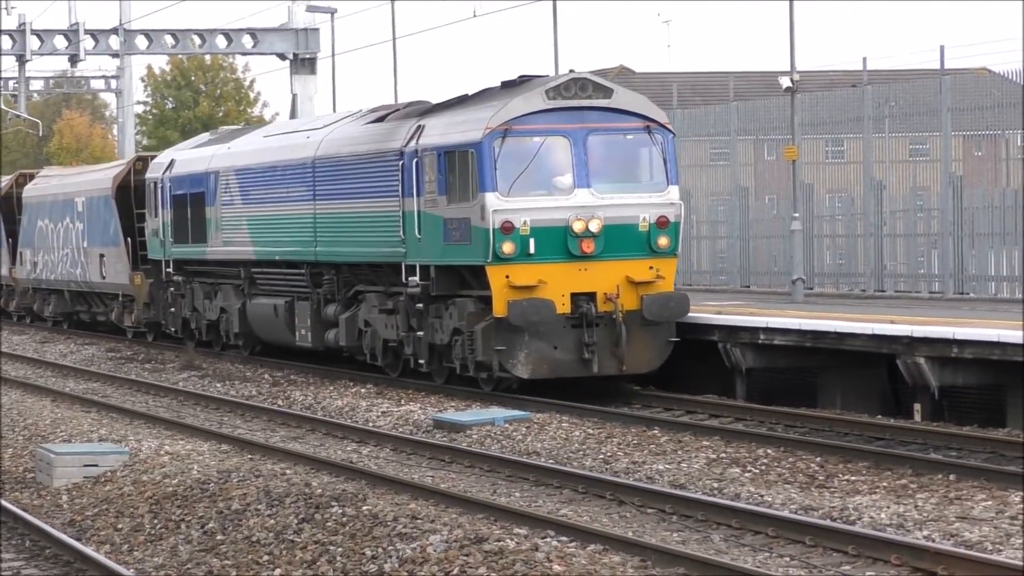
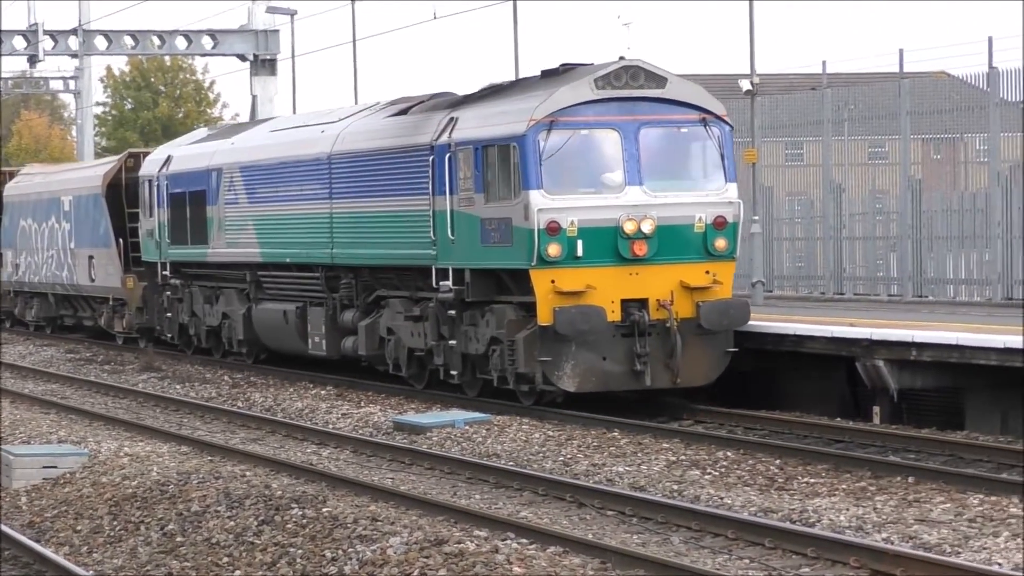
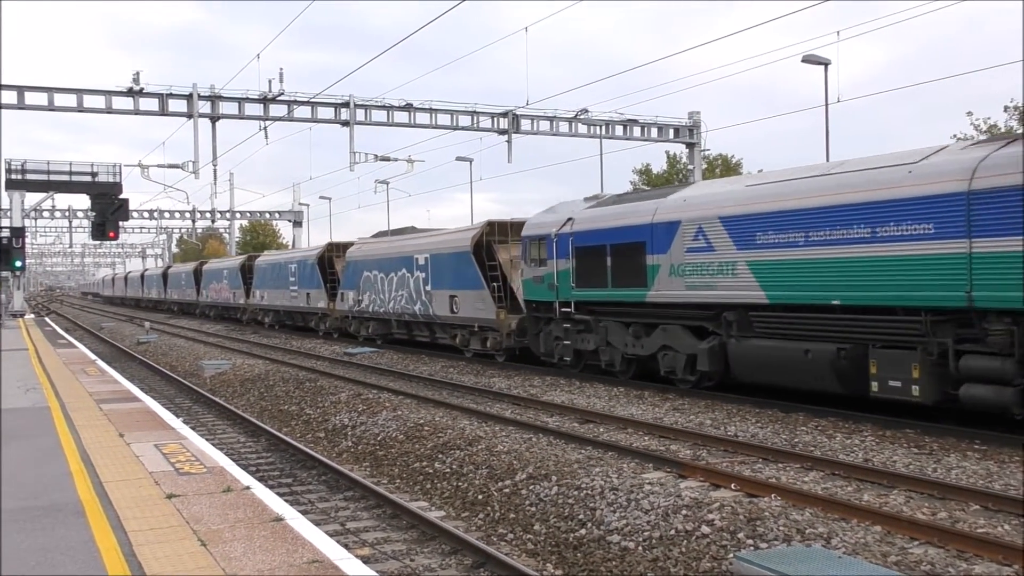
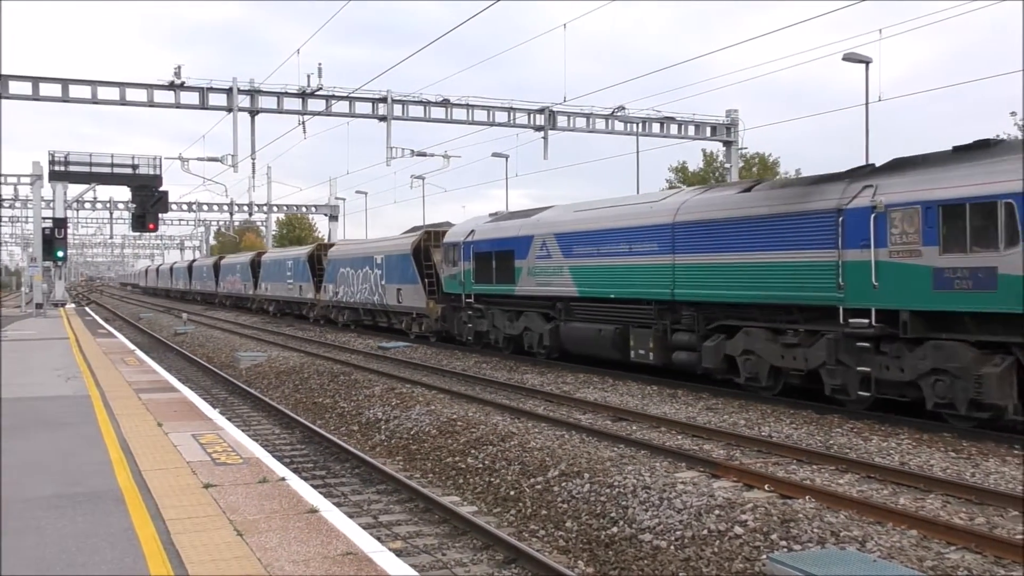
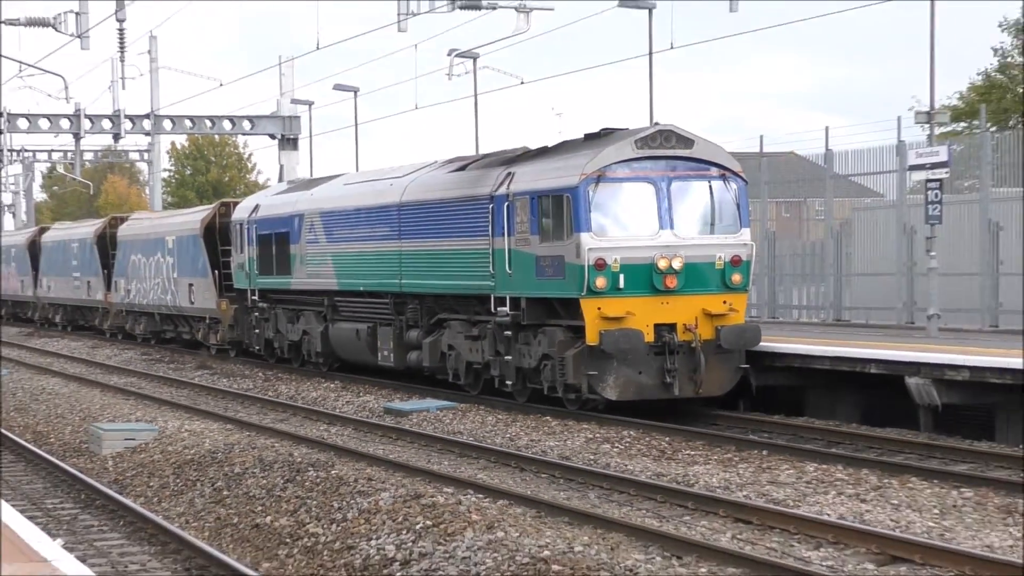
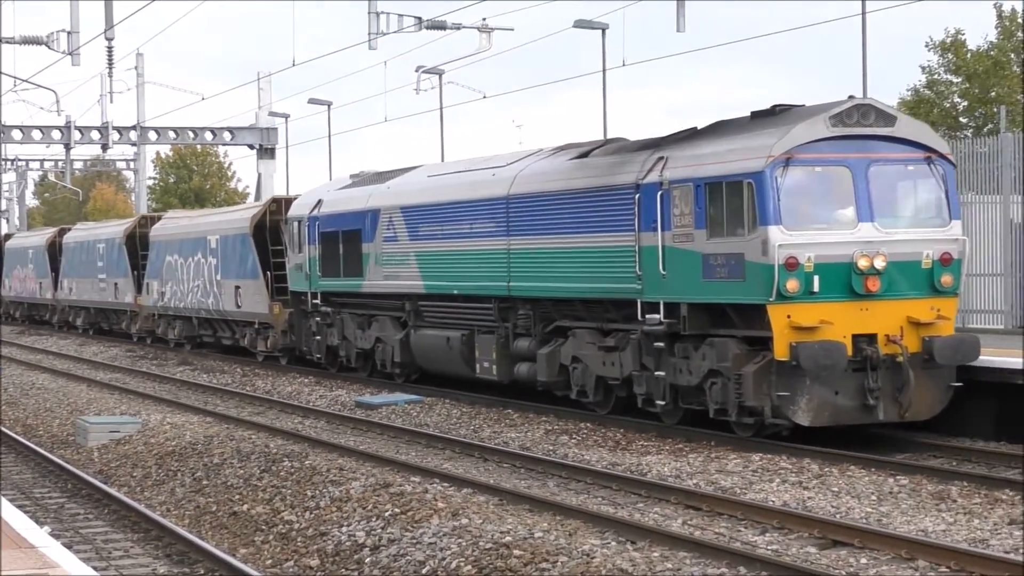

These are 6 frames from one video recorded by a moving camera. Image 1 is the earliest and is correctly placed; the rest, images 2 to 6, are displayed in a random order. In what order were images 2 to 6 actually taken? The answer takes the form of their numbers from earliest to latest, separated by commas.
2, 5, 6, 4, 3
